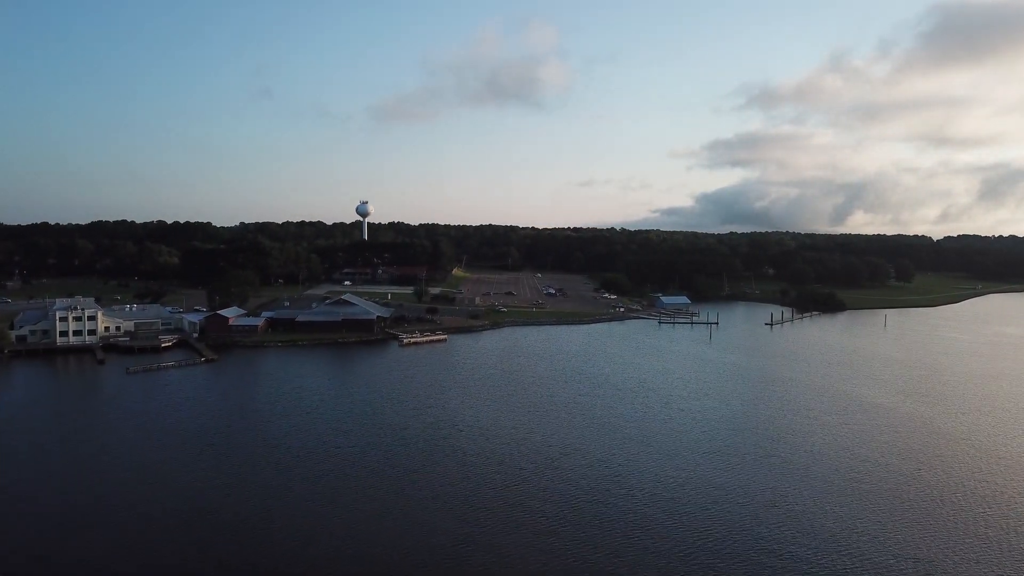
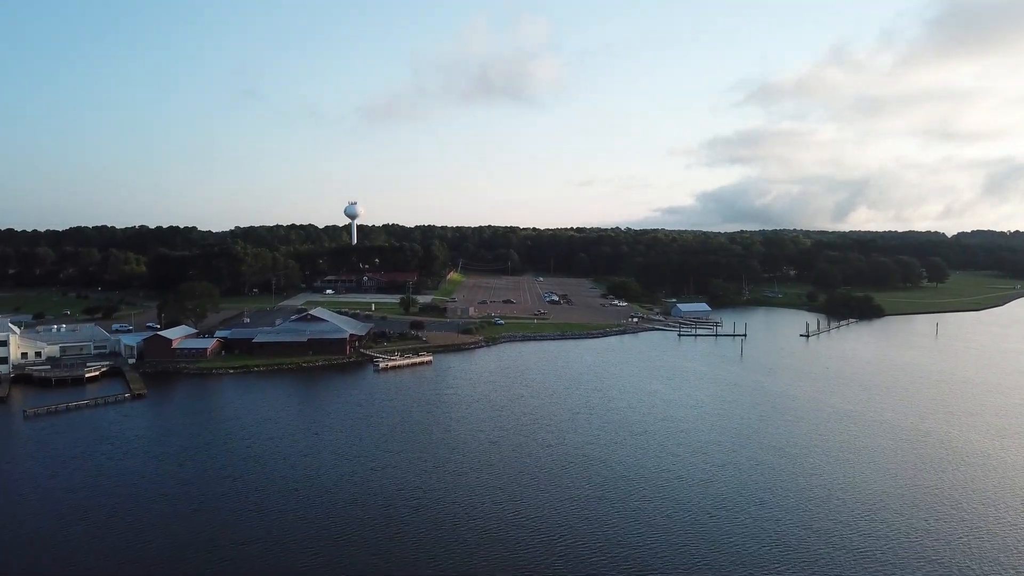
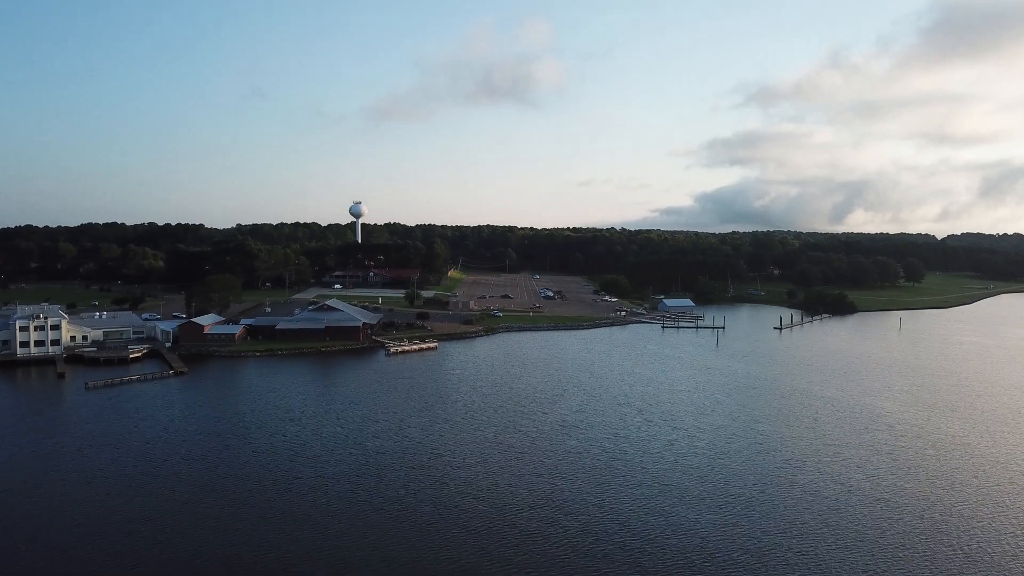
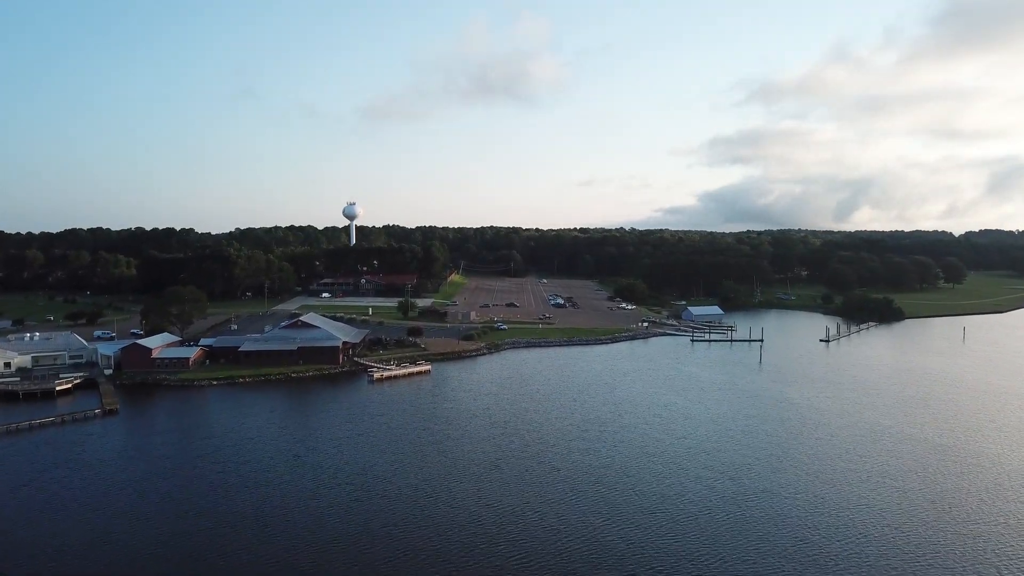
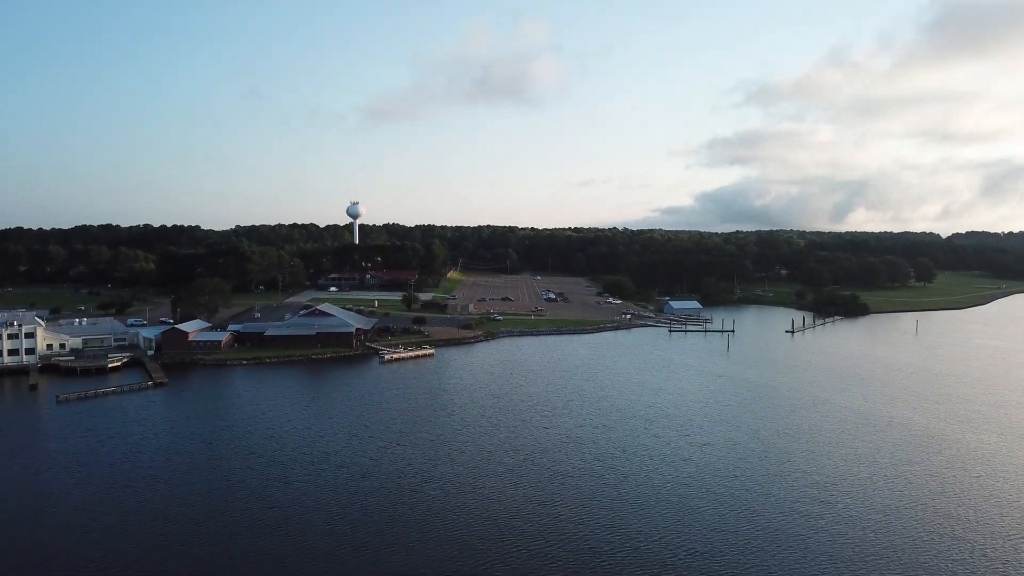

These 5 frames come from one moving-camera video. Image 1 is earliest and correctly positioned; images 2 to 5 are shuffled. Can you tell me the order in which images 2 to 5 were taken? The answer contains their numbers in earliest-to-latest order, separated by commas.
3, 5, 2, 4
